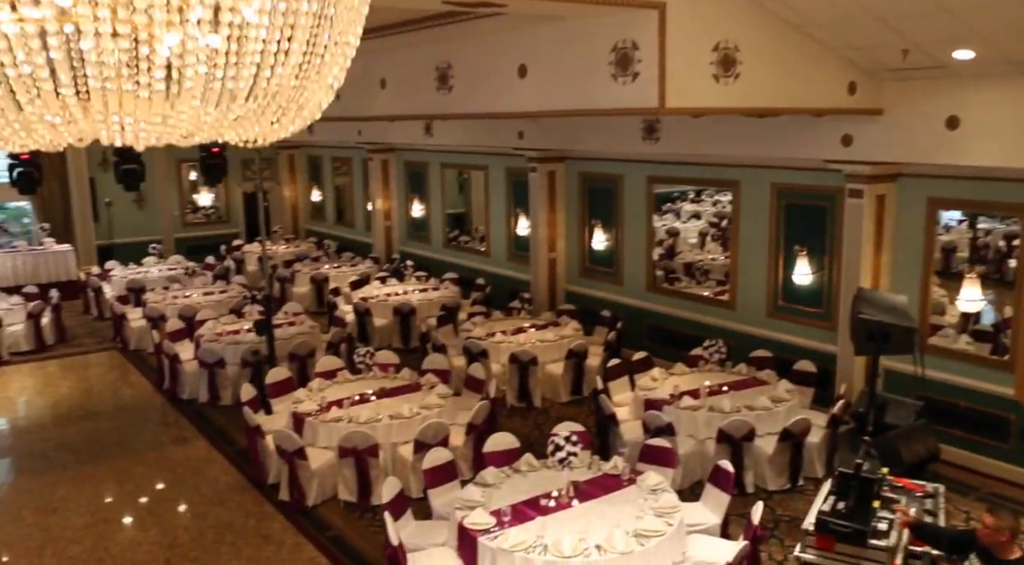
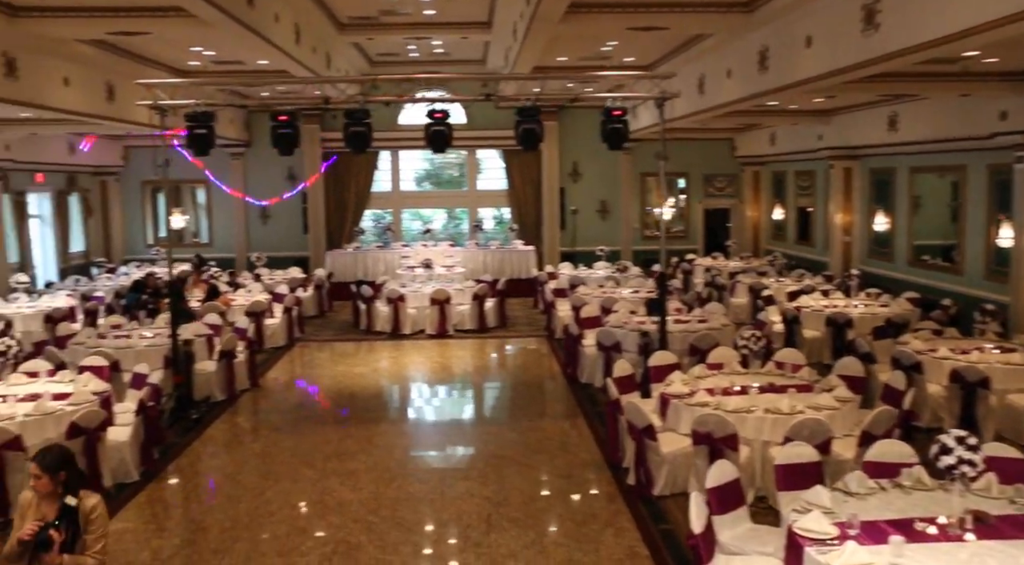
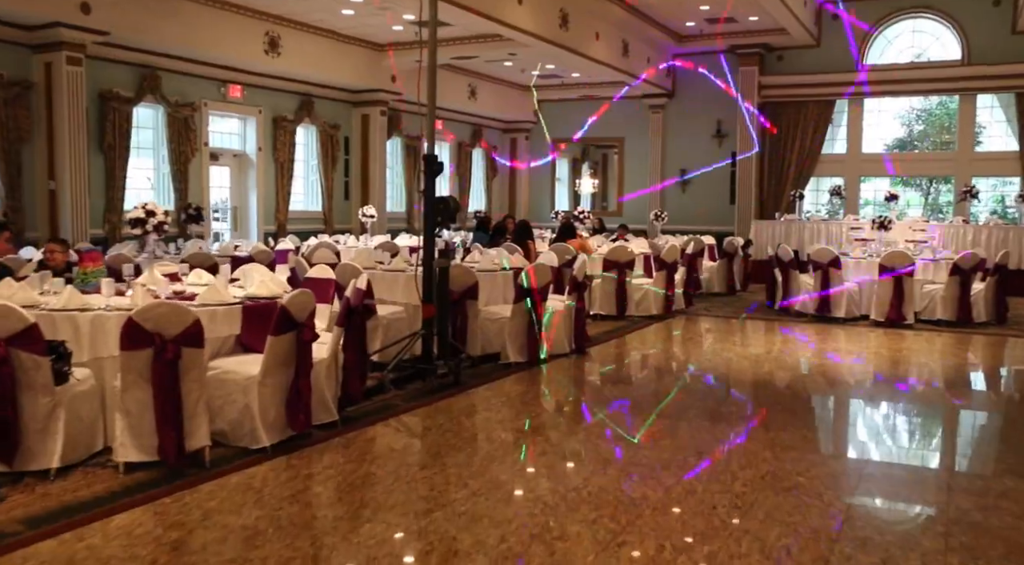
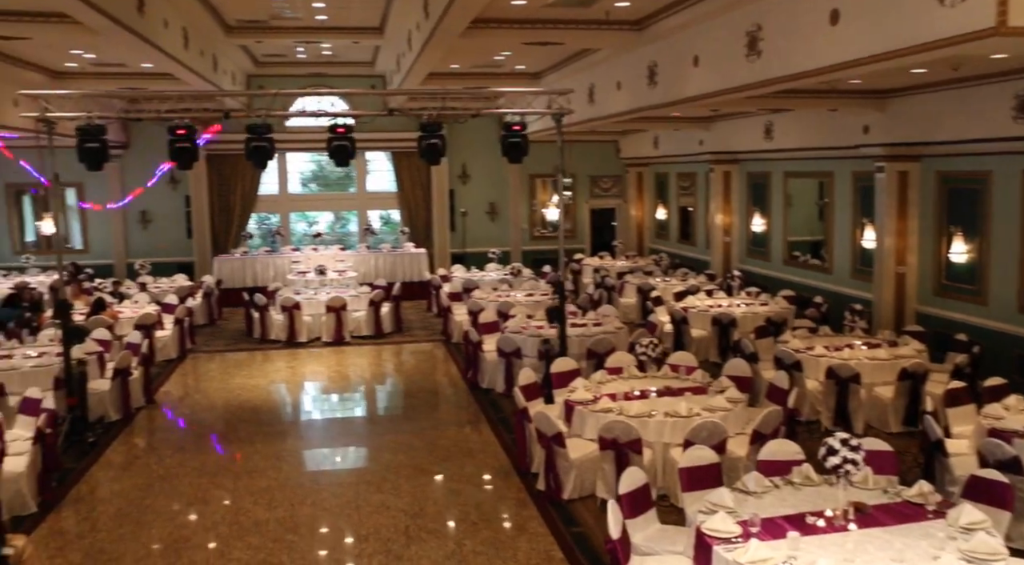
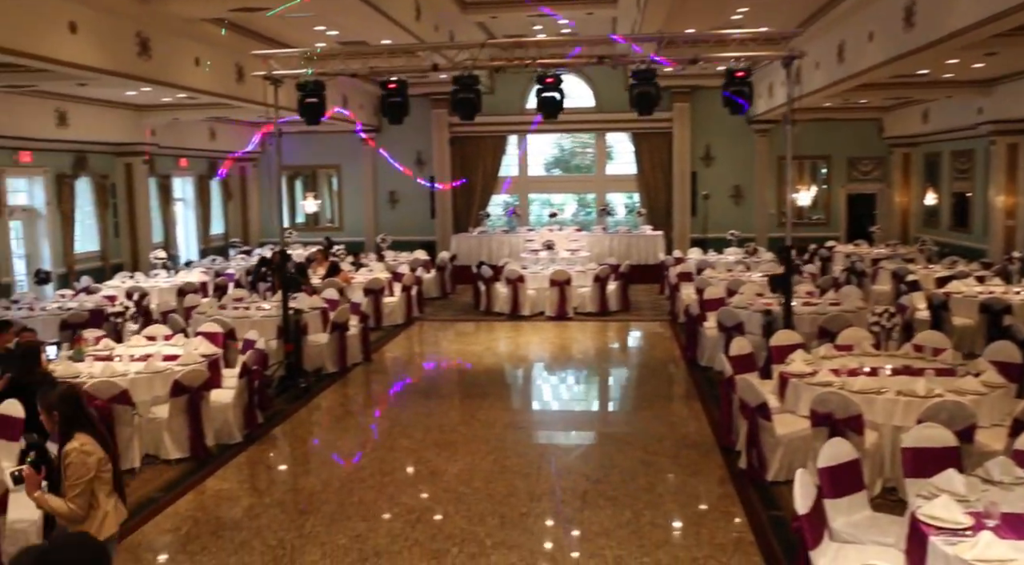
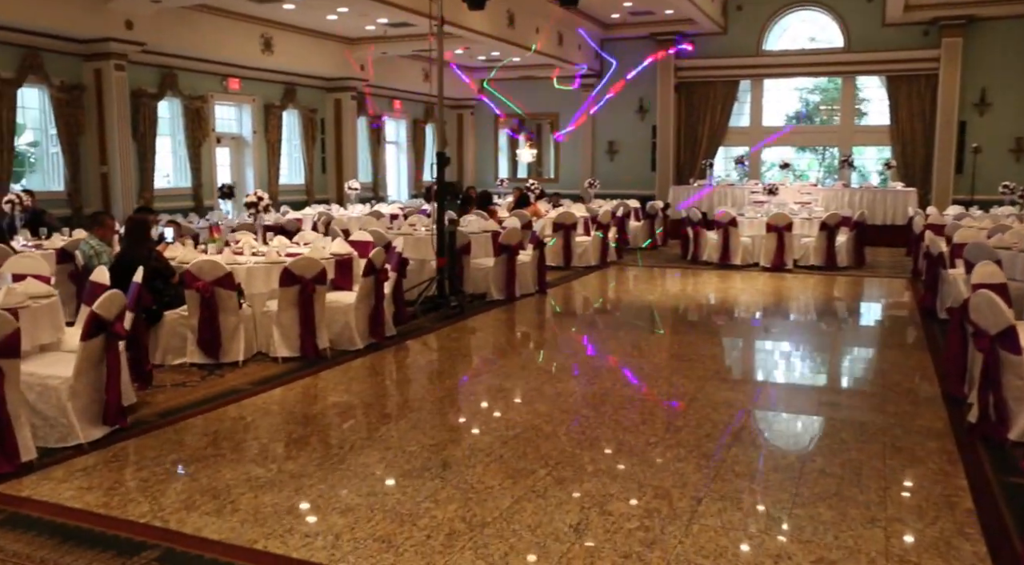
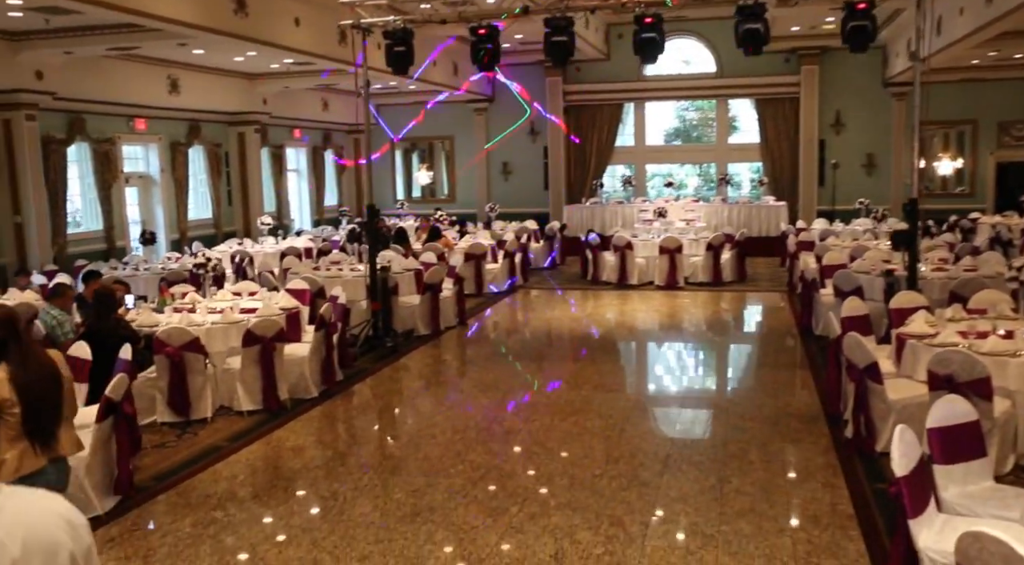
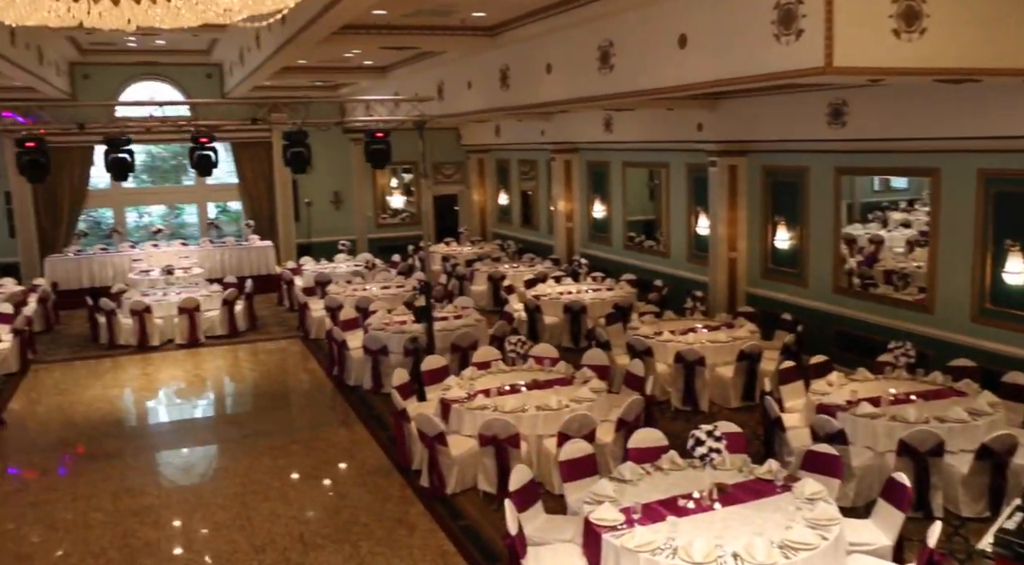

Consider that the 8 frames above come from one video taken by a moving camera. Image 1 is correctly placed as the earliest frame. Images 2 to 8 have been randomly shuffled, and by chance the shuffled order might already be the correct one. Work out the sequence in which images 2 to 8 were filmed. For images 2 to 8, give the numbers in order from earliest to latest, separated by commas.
8, 4, 2, 5, 7, 6, 3
